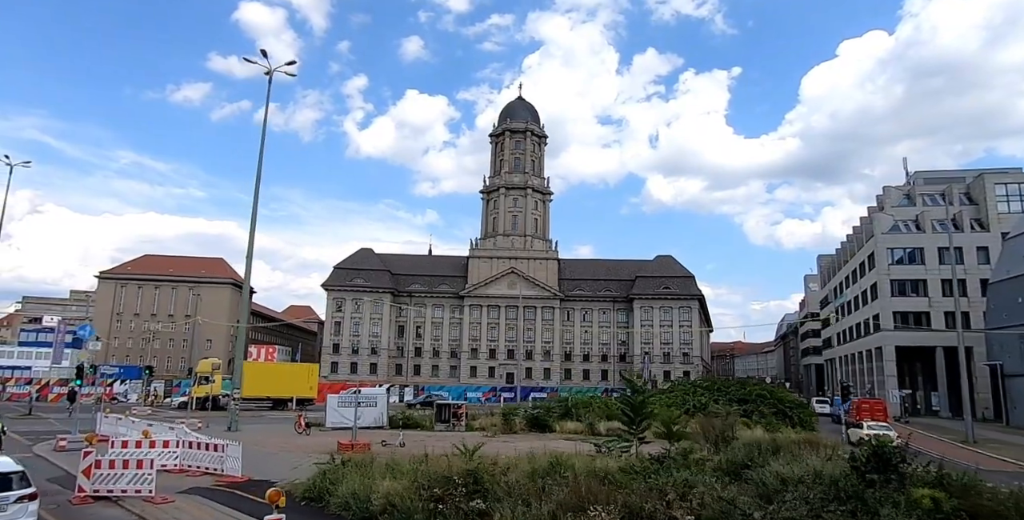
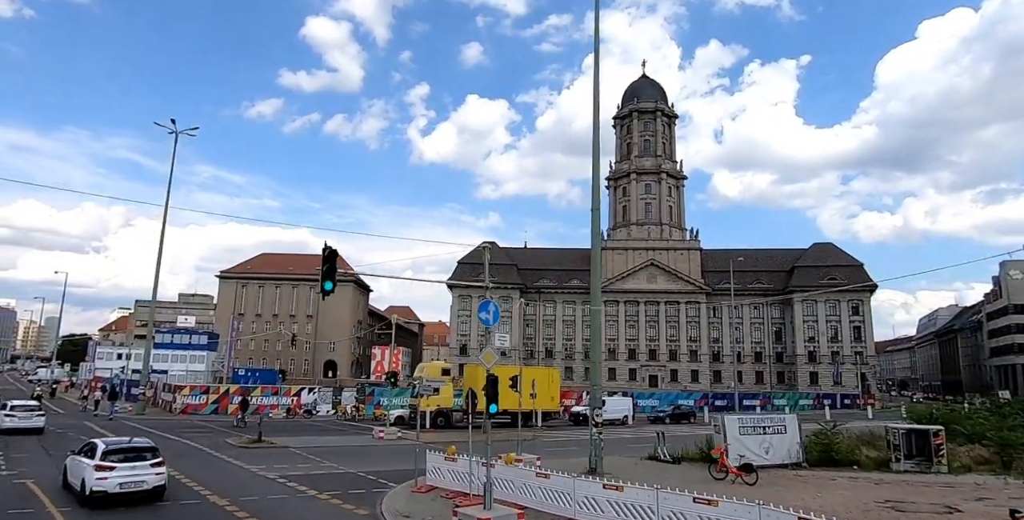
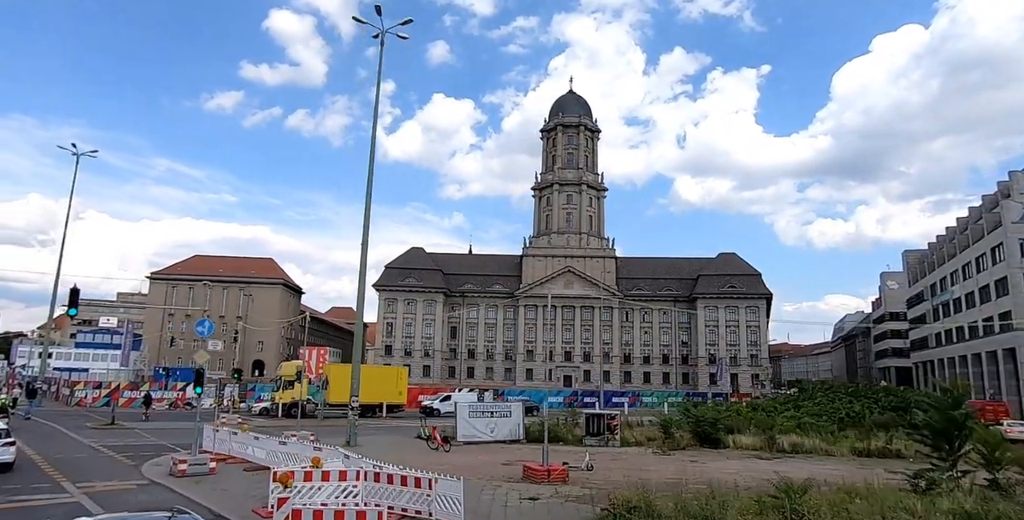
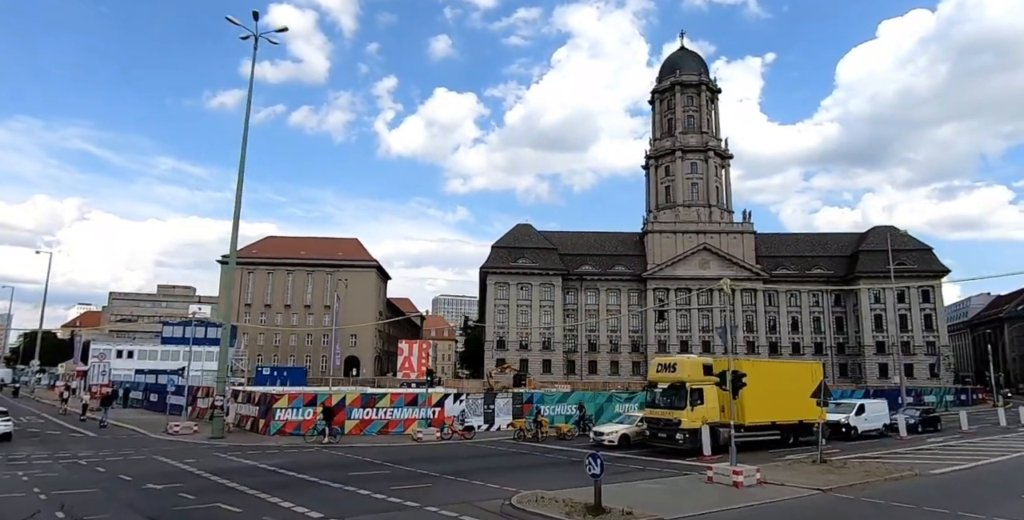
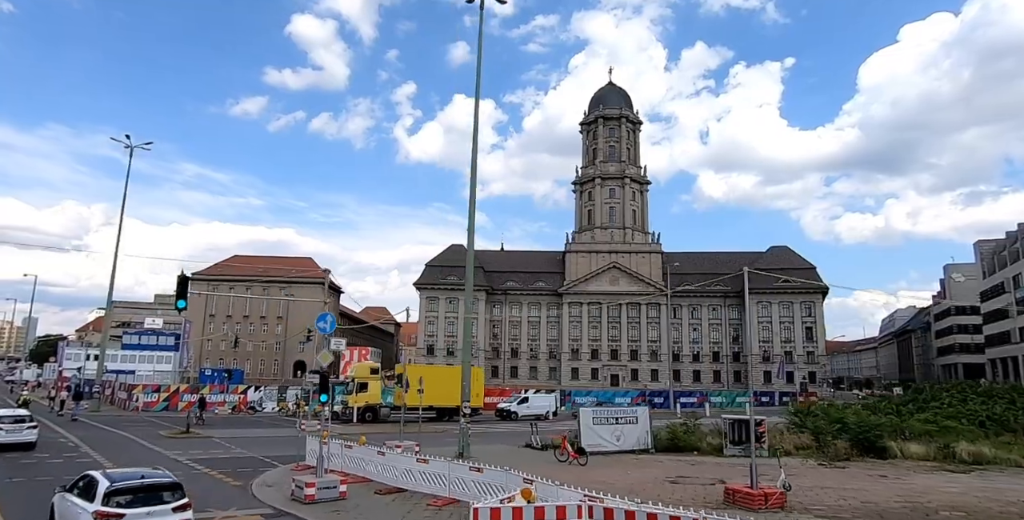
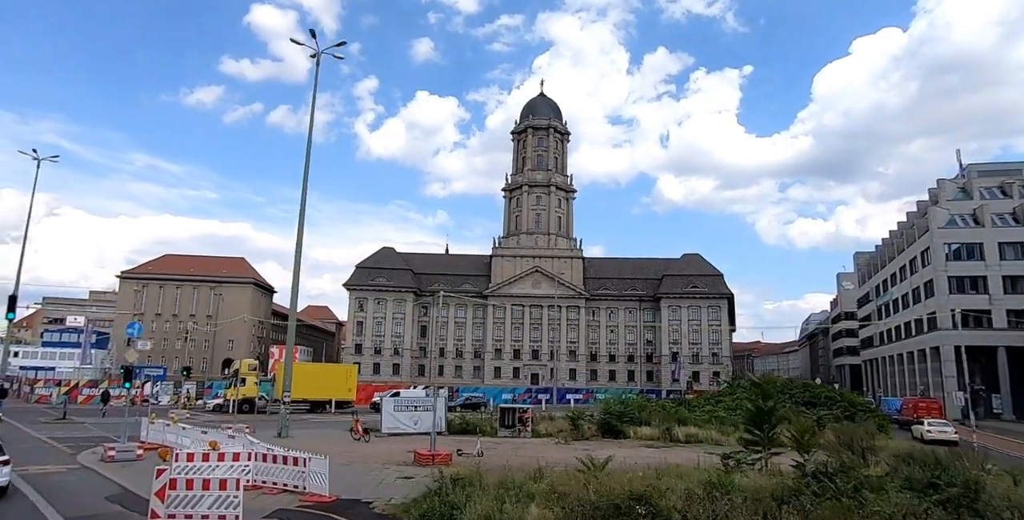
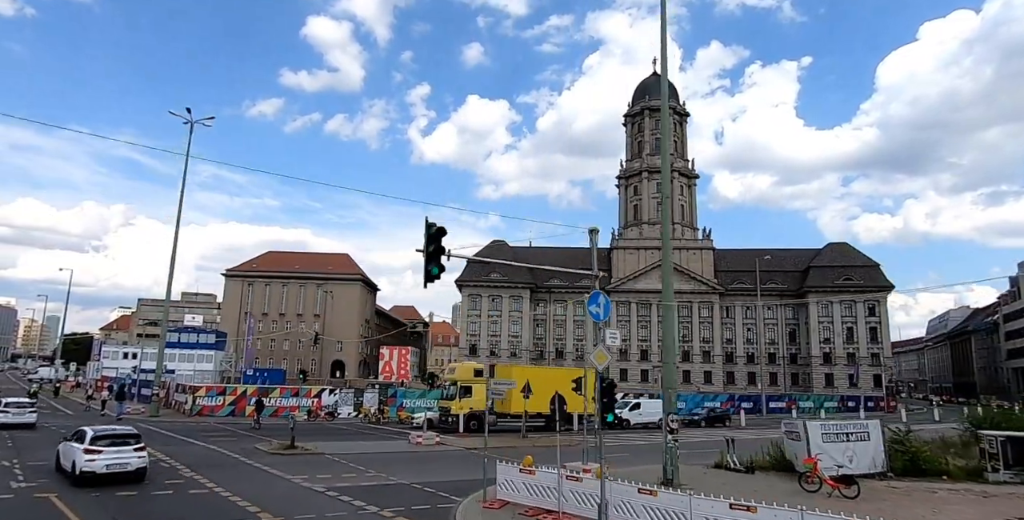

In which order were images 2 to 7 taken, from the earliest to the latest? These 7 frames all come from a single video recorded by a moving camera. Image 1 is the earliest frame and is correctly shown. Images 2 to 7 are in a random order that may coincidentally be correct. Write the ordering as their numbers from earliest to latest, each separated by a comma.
6, 3, 5, 2, 7, 4
